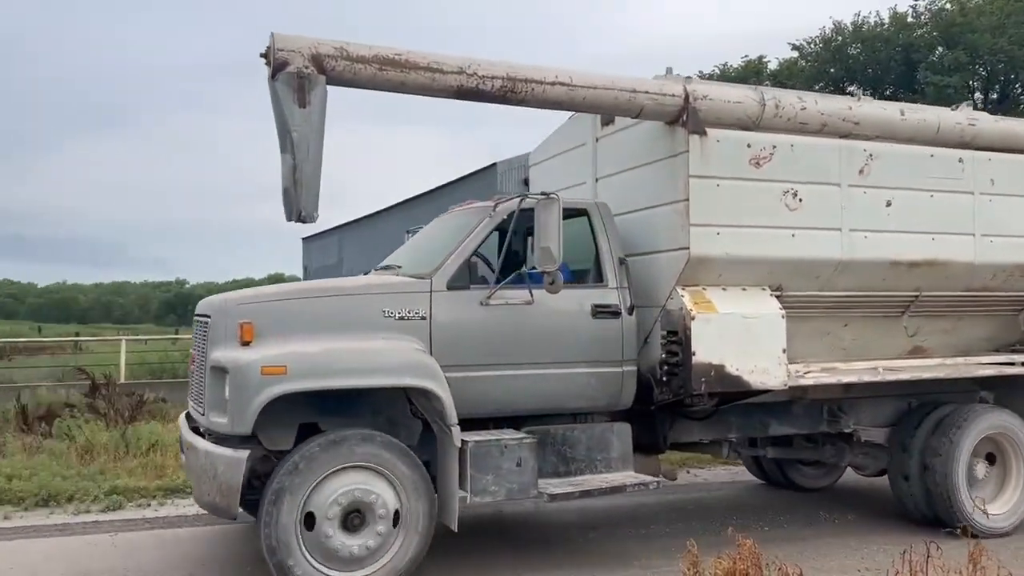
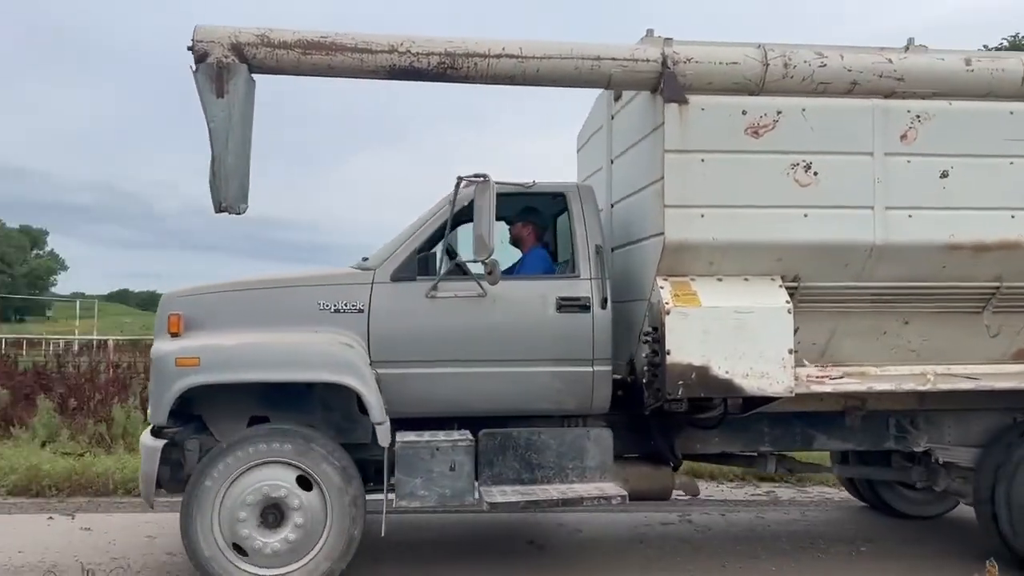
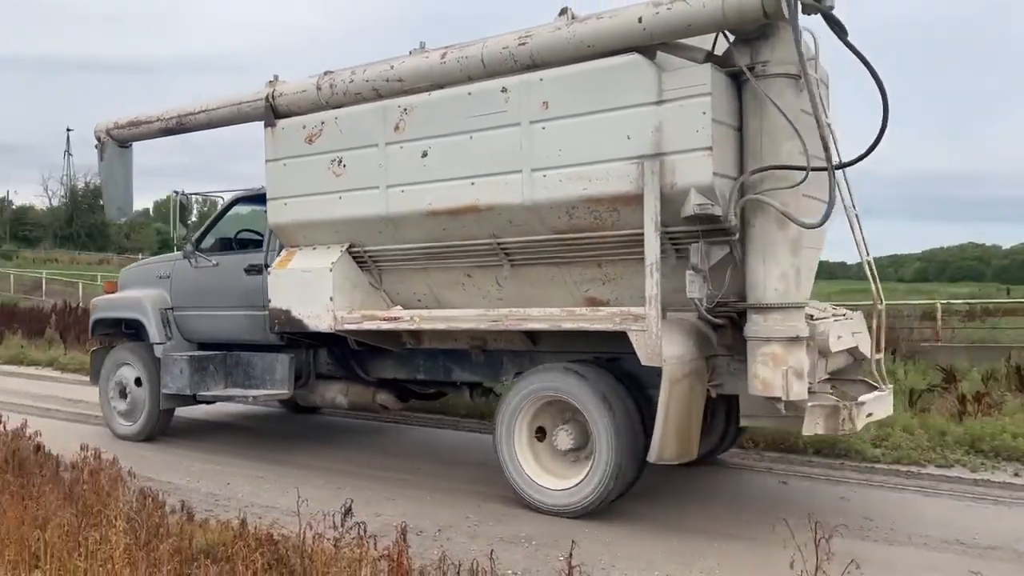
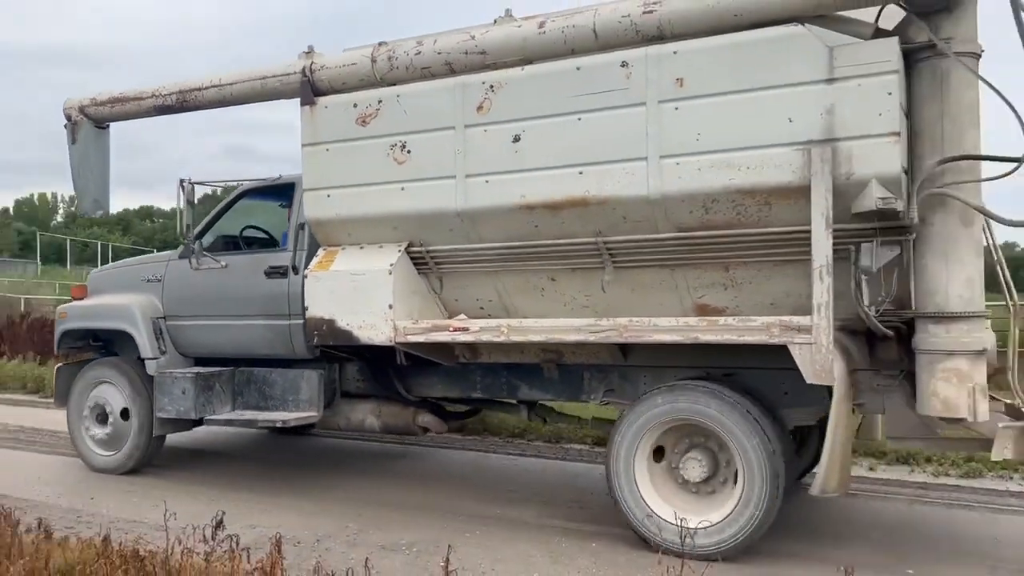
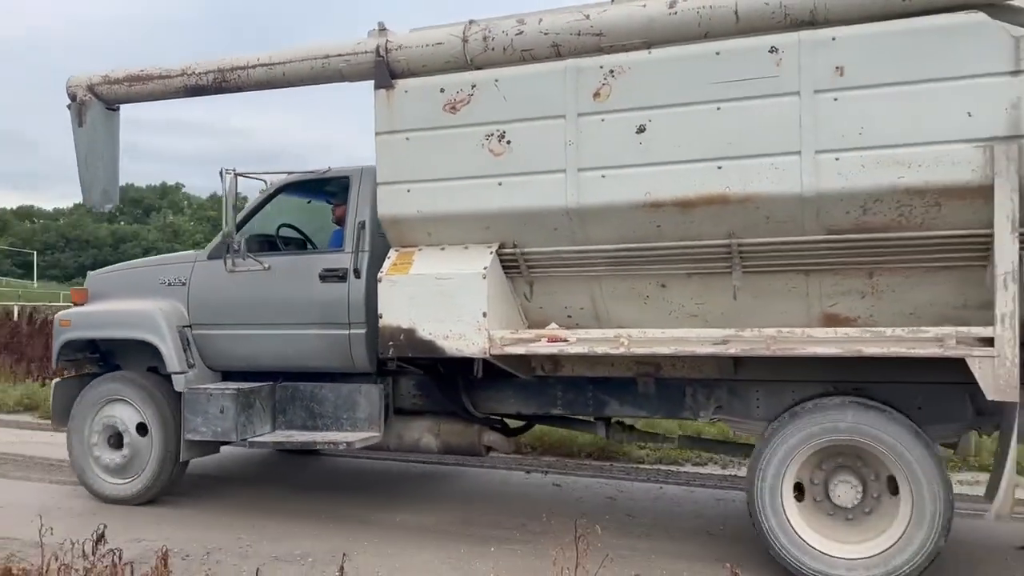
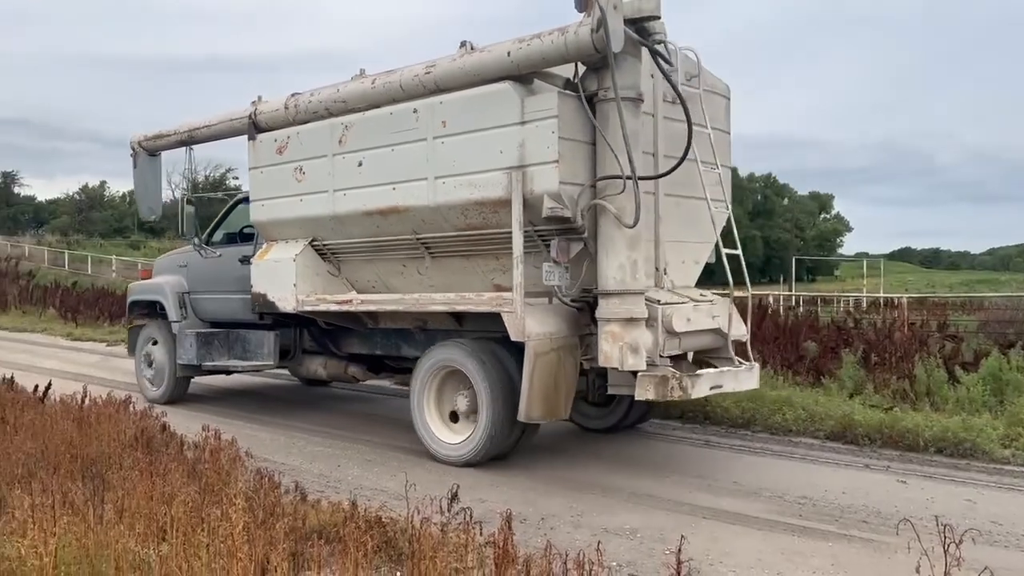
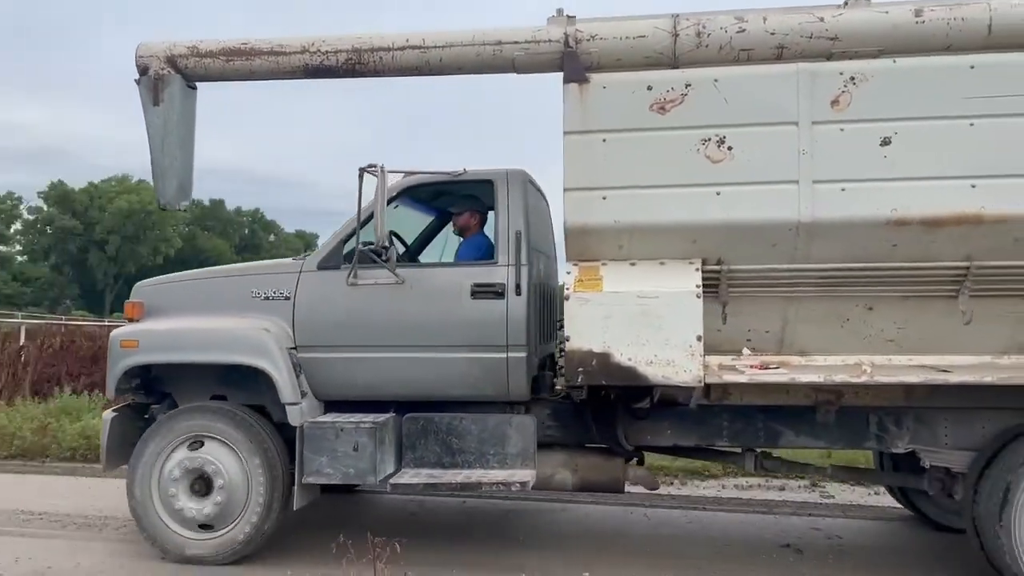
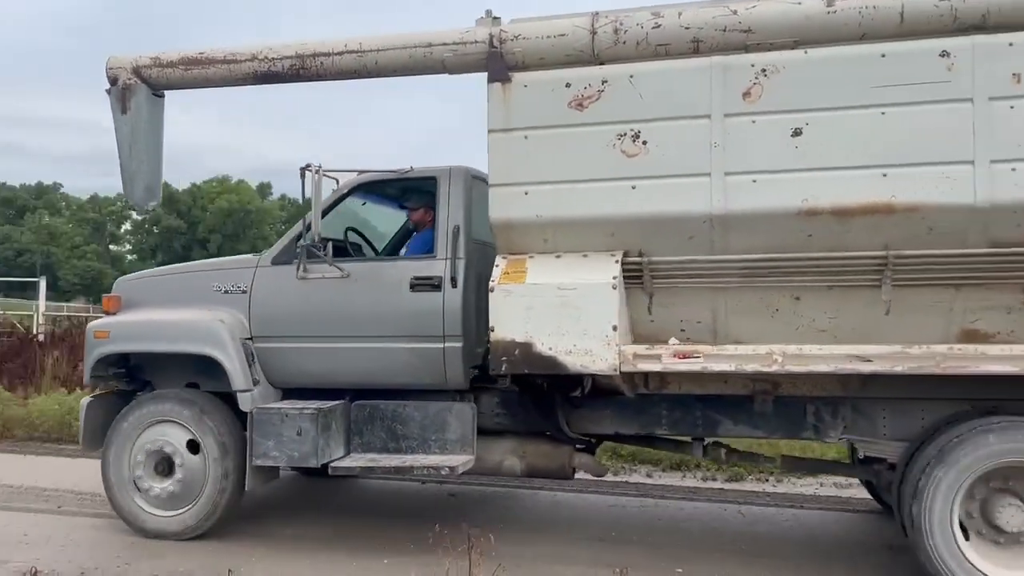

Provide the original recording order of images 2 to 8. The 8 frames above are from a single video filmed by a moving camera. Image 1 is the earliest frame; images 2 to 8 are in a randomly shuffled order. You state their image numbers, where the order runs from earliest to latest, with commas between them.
2, 7, 8, 5, 4, 3, 6
